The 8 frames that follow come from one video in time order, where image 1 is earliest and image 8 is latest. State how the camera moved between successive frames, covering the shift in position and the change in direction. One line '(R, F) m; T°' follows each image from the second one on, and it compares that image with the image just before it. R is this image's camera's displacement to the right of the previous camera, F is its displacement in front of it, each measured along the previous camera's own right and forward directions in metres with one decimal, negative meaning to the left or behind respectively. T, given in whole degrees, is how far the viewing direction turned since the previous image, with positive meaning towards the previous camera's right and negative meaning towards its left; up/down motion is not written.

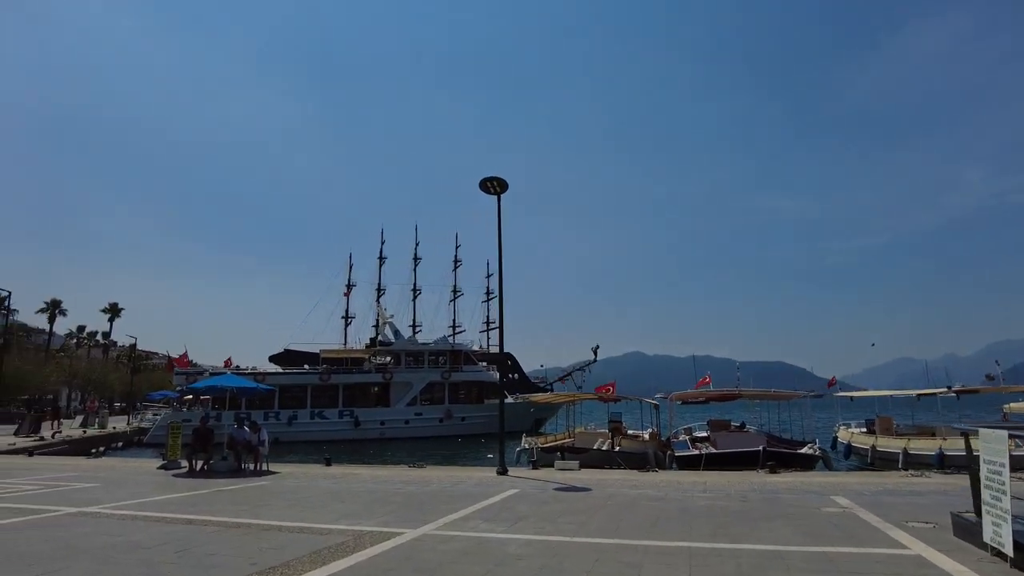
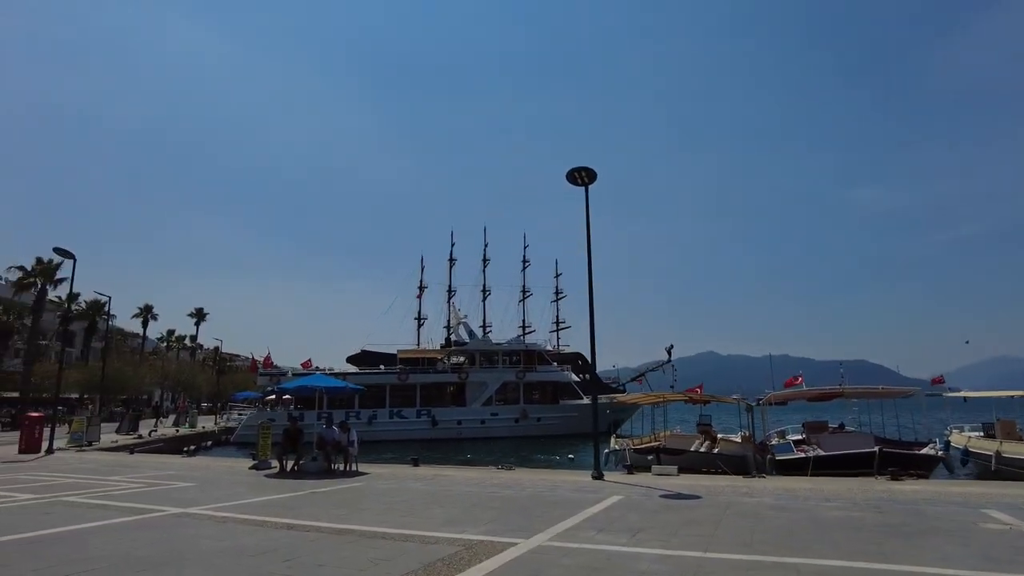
(-0.5, +0.6) m; -6°
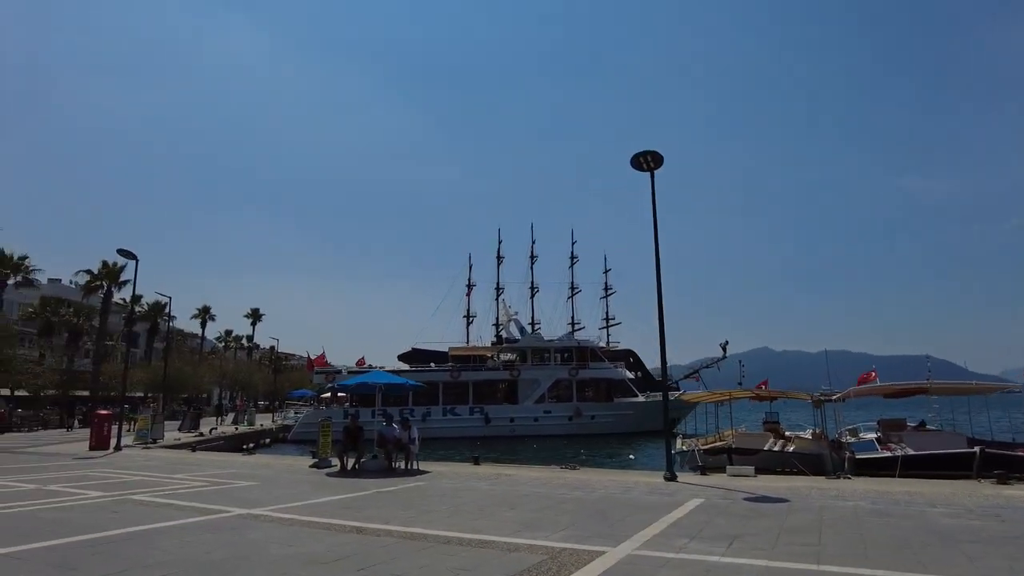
(-0.3, +0.5) m; -4°
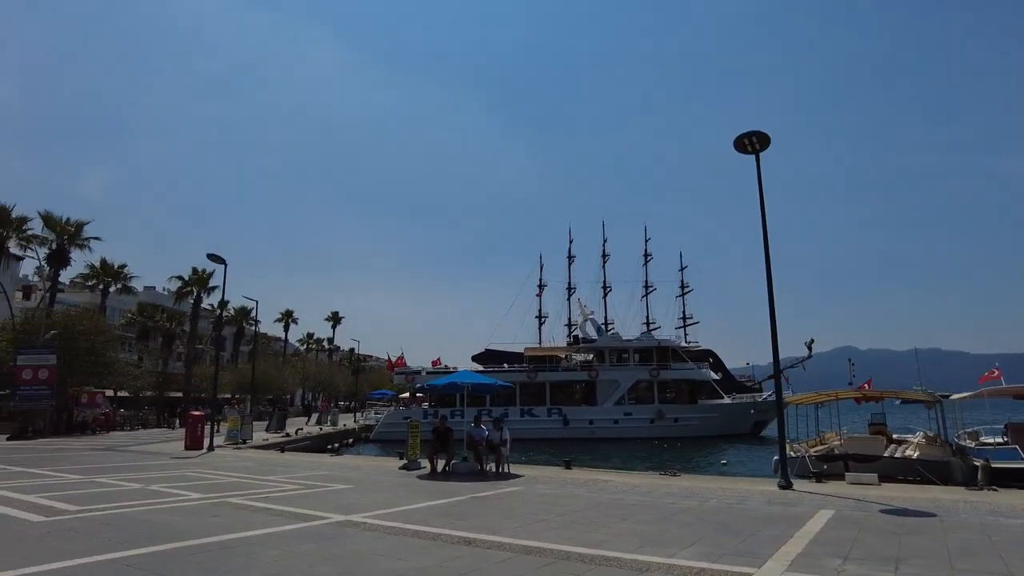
(-0.5, +0.6) m; -6°
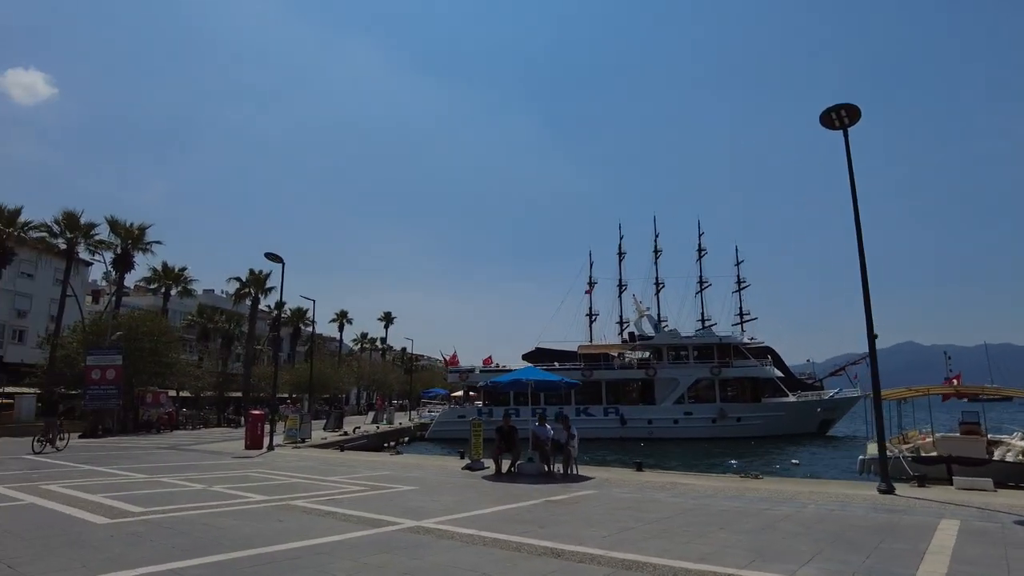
(-0.4, +0.7) m; -4°
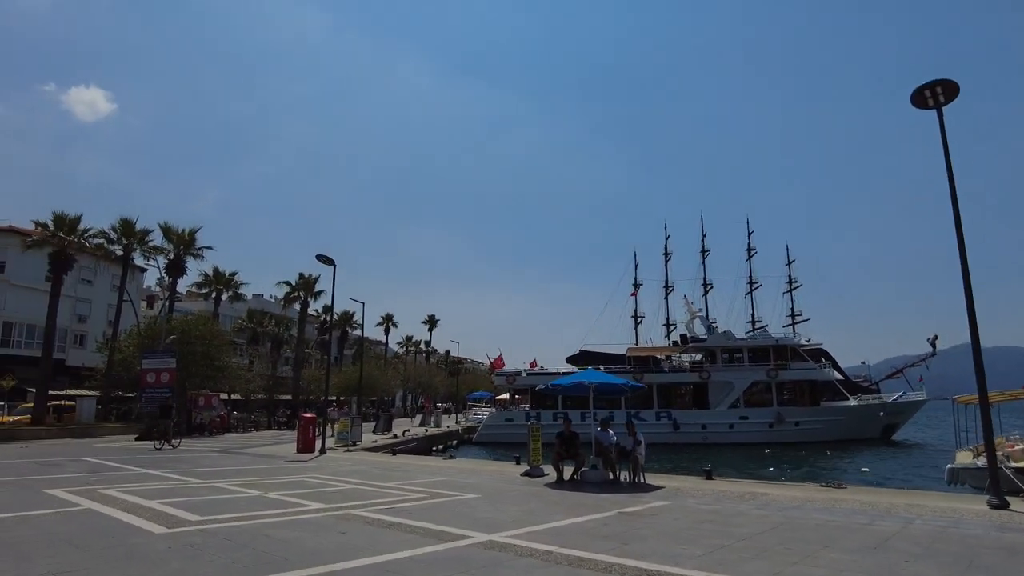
(-0.4, +0.6) m; -3°
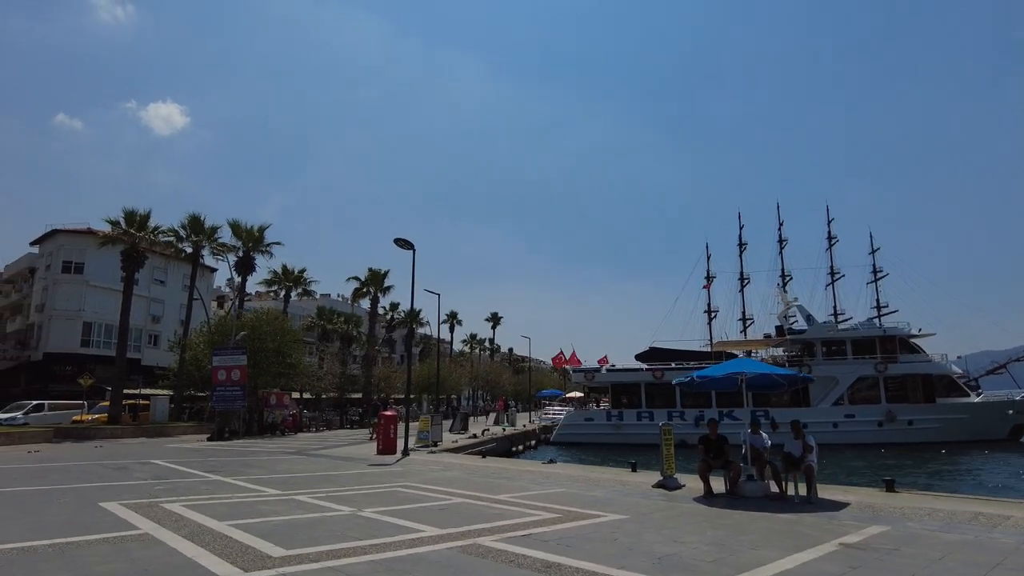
(-1.2, +2.4) m; -5°
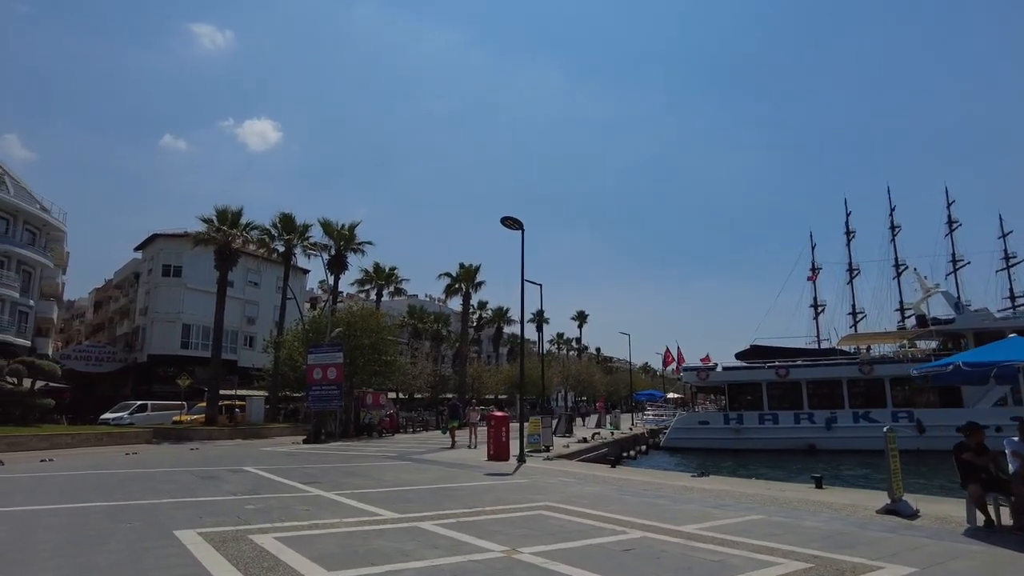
(-1.2, +2.6) m; -7°
